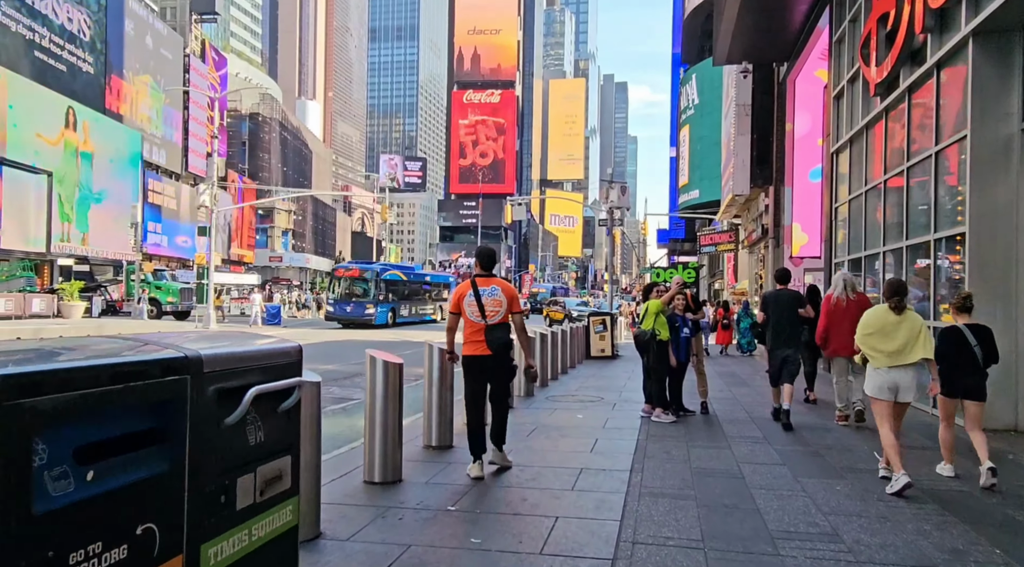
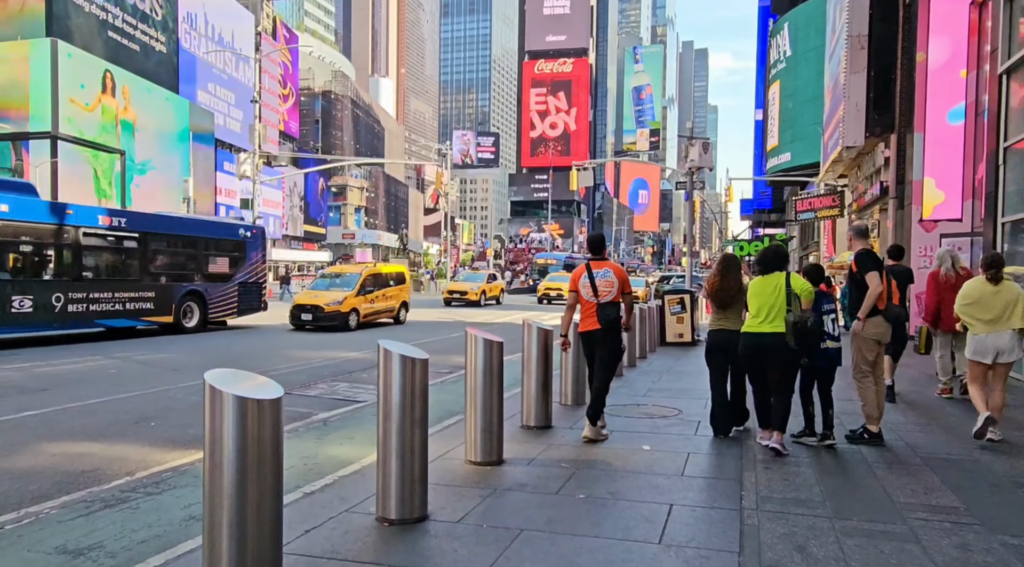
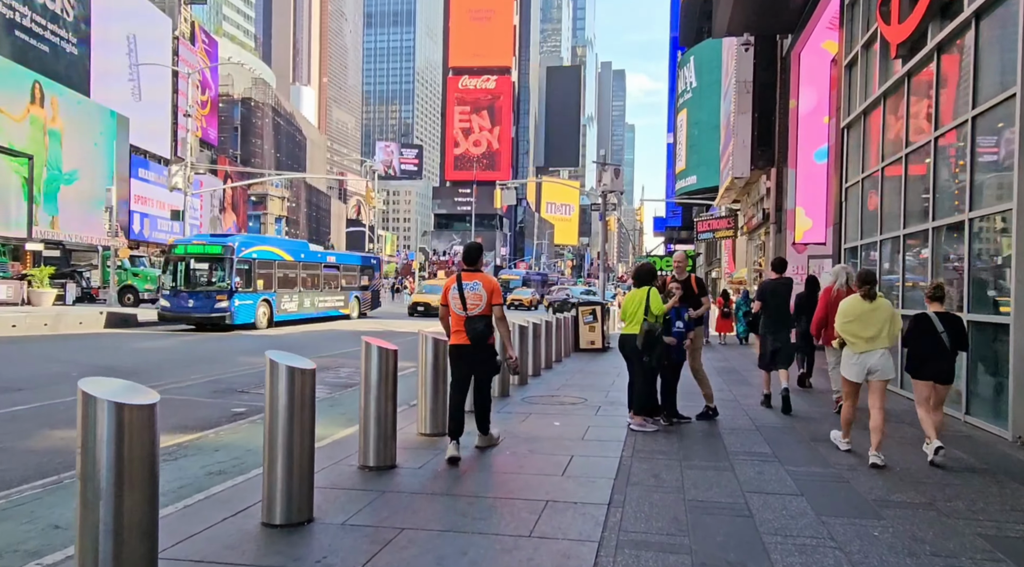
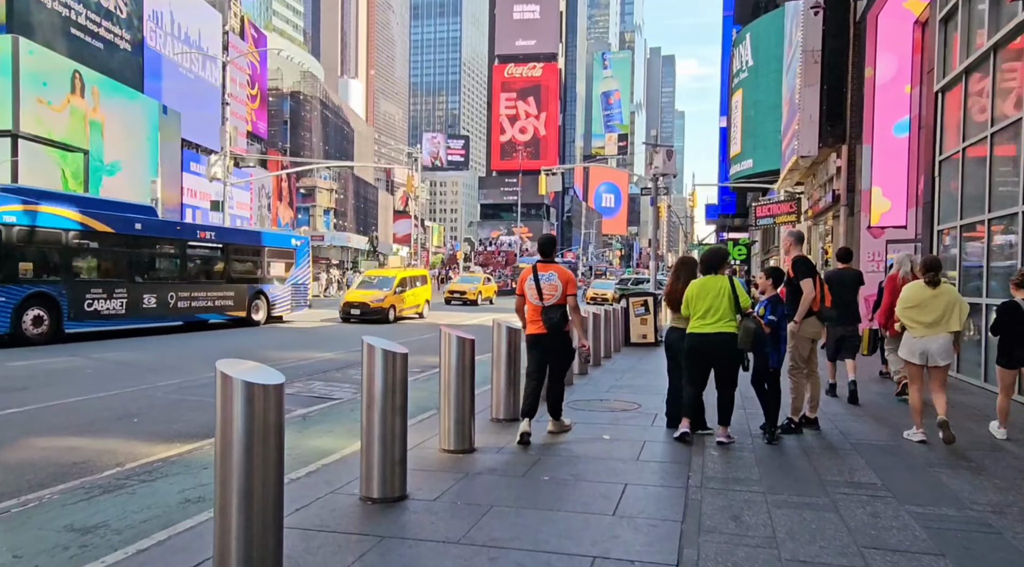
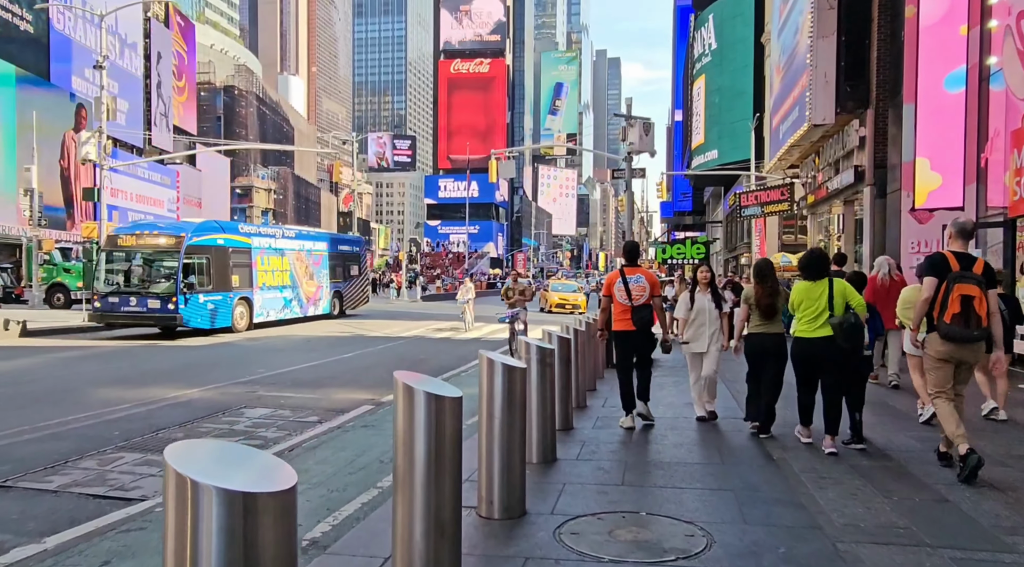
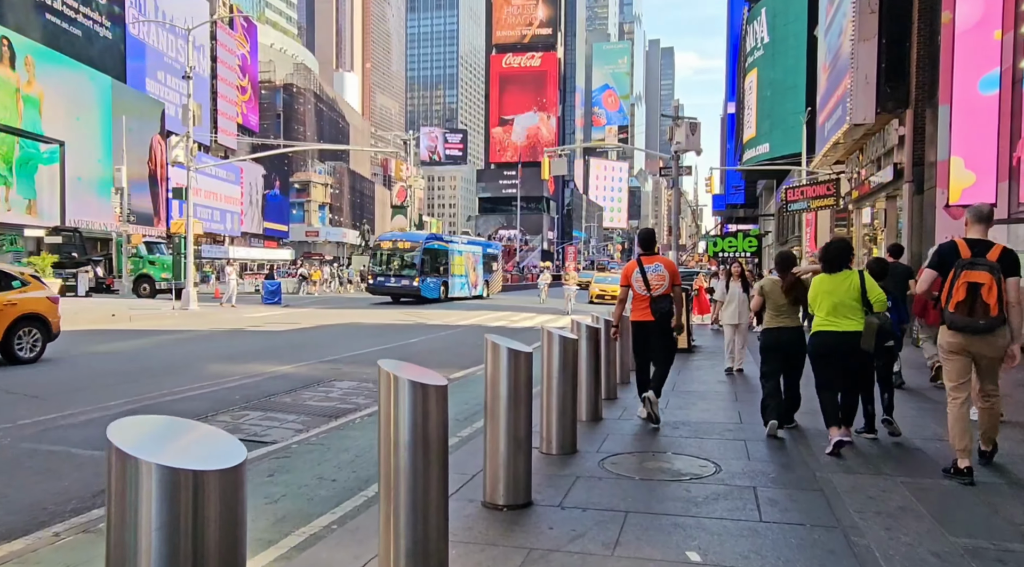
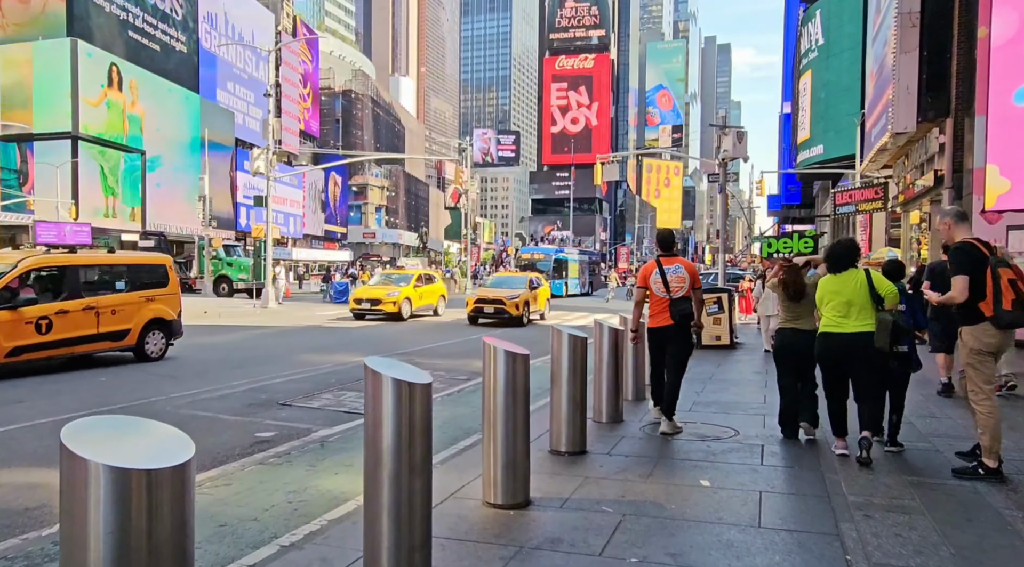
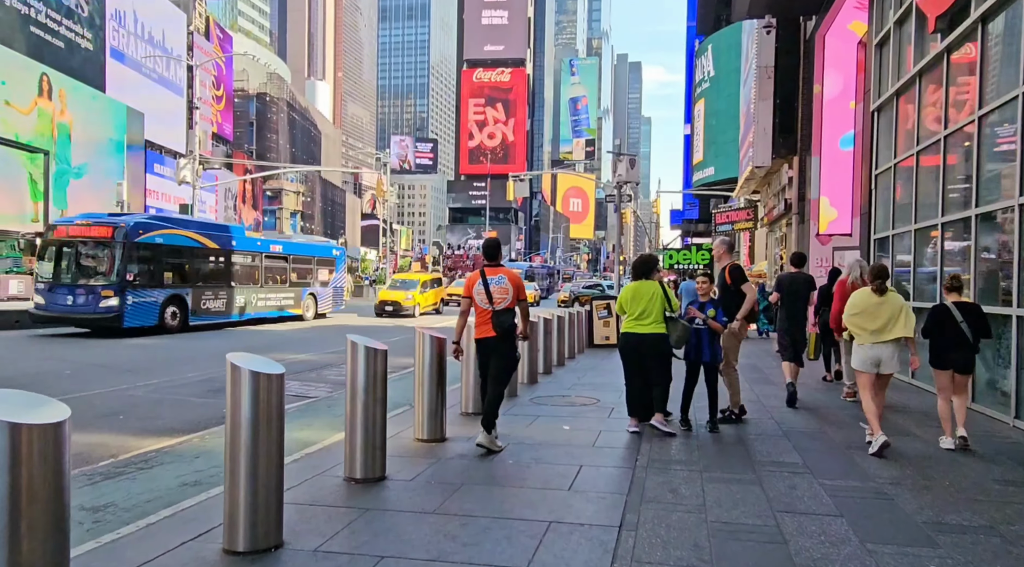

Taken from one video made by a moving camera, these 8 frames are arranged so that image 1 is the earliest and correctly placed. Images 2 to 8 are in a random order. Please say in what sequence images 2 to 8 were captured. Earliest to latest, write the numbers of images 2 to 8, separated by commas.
3, 8, 4, 2, 7, 6, 5
